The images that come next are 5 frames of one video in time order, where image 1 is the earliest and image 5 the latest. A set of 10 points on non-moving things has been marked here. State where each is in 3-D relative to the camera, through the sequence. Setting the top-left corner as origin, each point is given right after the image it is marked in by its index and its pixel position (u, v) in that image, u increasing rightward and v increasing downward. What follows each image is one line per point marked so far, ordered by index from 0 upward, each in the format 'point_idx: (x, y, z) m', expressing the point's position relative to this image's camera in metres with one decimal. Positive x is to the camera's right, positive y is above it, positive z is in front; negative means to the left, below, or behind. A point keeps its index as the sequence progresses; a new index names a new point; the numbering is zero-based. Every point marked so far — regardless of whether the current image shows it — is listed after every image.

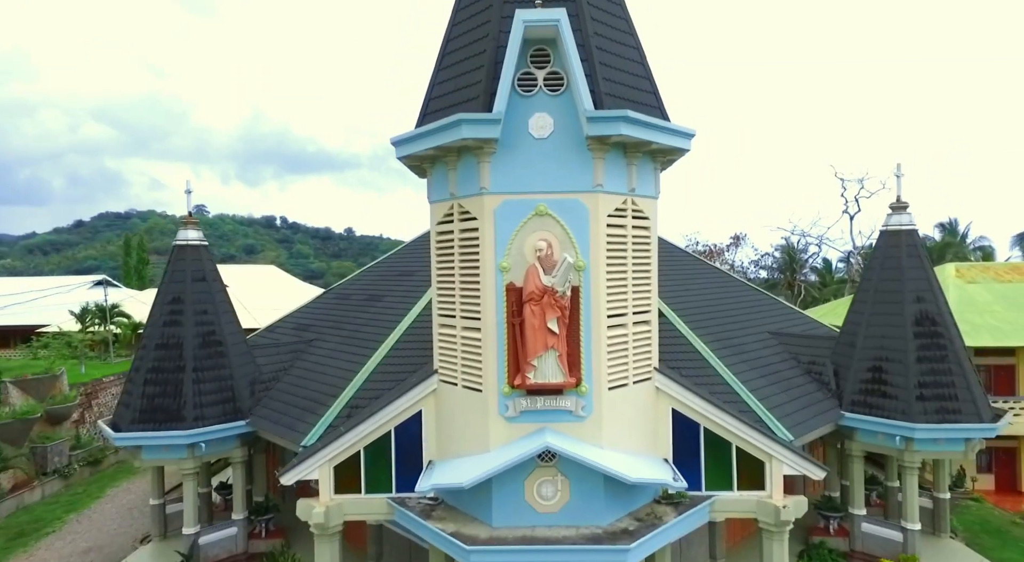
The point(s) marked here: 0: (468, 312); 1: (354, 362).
0: (-0.6, -0.4, +9.3) m
1: (-3.4, -1.7, +13.8) m
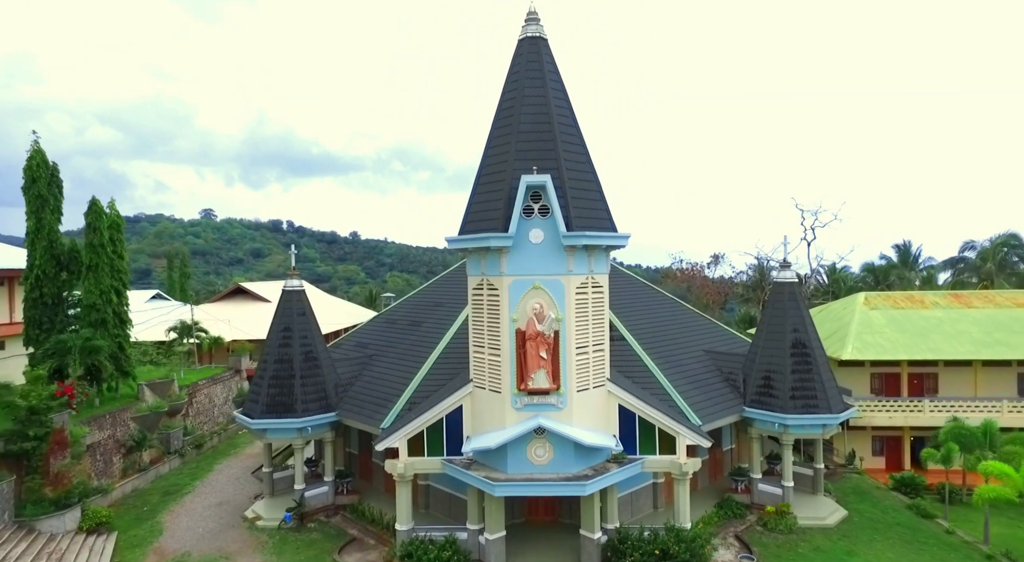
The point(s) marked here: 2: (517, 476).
0: (-0.5, -1.5, +15.3) m
1: (-3.2, -2.7, +19.8) m
2: (+0.1, -4.4, +14.7) m
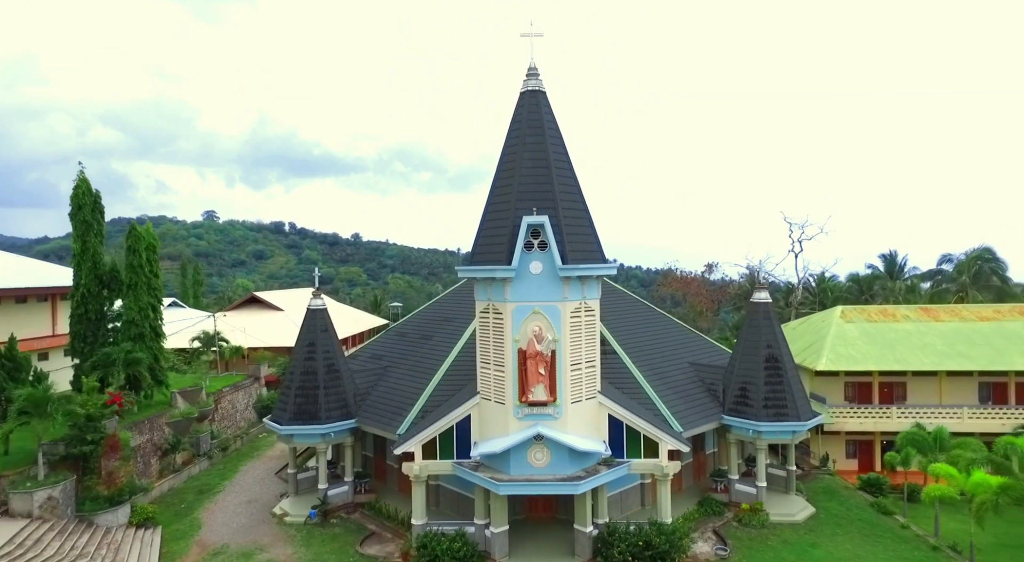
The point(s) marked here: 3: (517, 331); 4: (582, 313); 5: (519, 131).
0: (-0.4, -2.1, +17.4) m
1: (-3.1, -3.4, +21.9) m
2: (+0.2, -5.0, +16.8) m
3: (+0.1, -1.3, +16.9) m
4: (+1.9, -0.9, +17.3) m
5: (+0.2, +4.0, +17.6) m
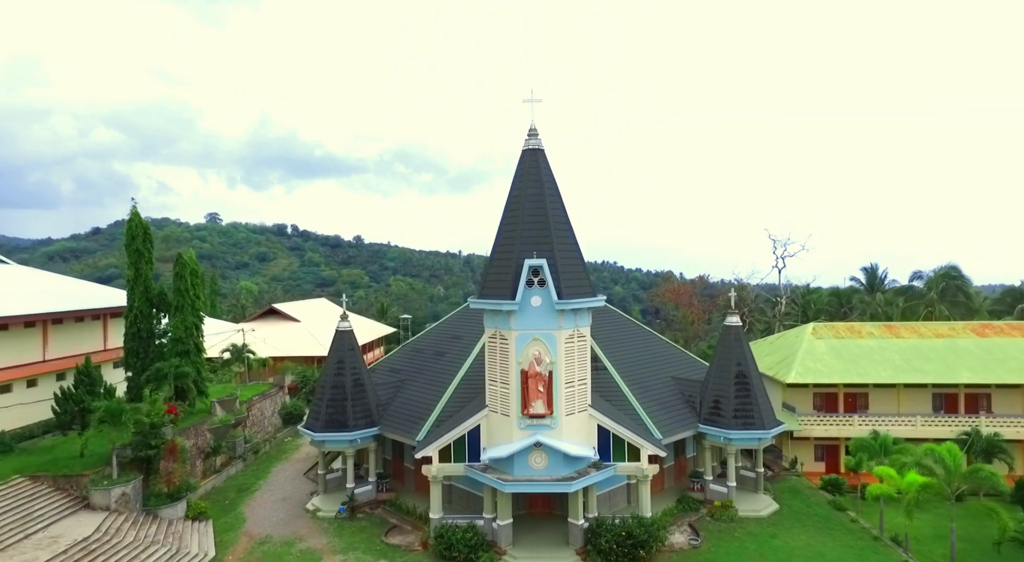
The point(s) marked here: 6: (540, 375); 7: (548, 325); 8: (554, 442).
0: (-0.3, -3.1, +20.5) m
1: (-3.0, -4.3, +25.0) m
2: (+0.3, -6.0, +19.9) m
3: (+0.2, -2.3, +20.0) m
4: (+2.0, -1.8, +20.4) m
5: (+0.3, +3.1, +20.8) m
6: (+0.8, -2.9, +19.8) m
7: (+1.1, -1.3, +19.9) m
8: (+1.3, -4.9, +19.9) m
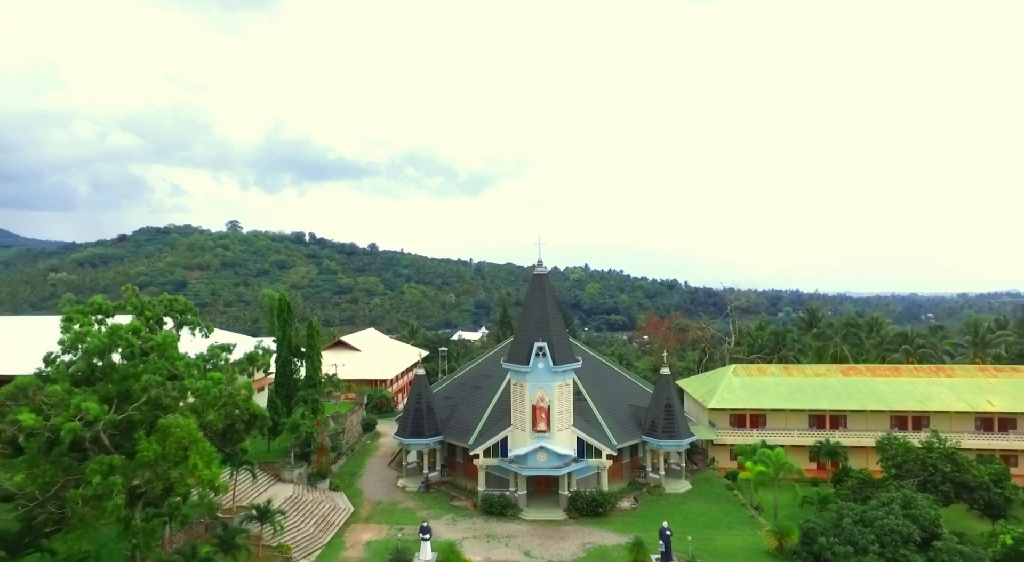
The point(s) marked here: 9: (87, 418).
0: (+0.5, -6.9, +35.1) m
1: (-2.2, -8.1, +39.5) m
2: (+1.0, -9.8, +34.4) m
3: (+1.0, -6.0, +34.5) m
4: (+2.8, -5.6, +34.9) m
5: (+1.1, -0.7, +35.3) m
6: (+1.6, -6.7, +34.3) m
7: (+1.9, -5.1, +34.4) m
8: (+2.0, -8.7, +34.4) m
9: (-11.8, -3.8, +18.4) m
